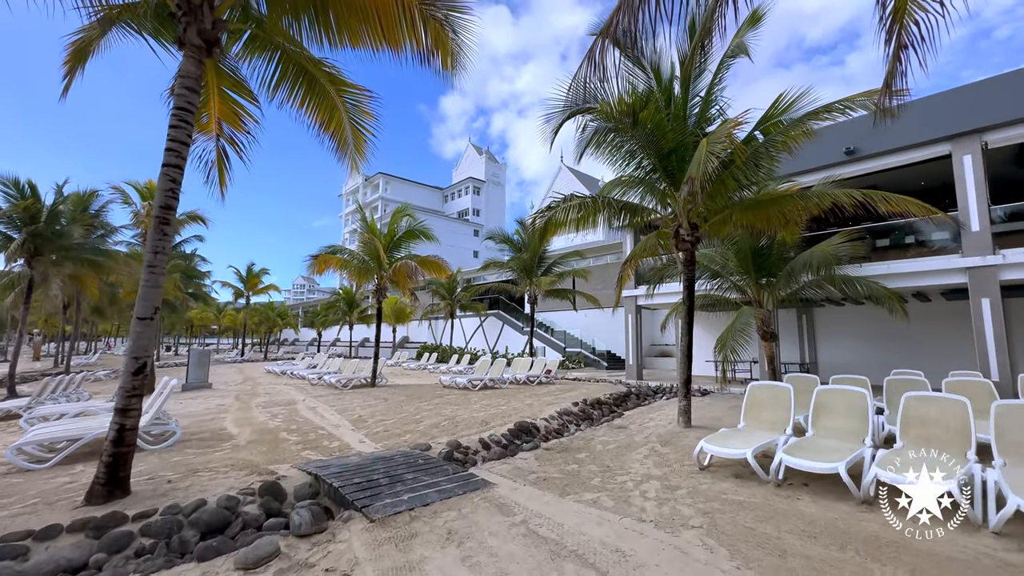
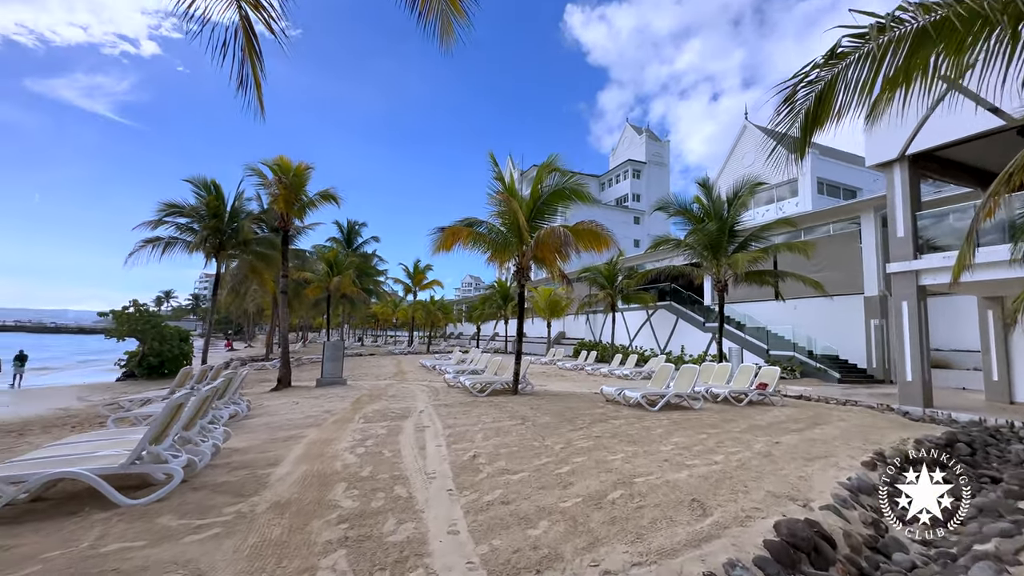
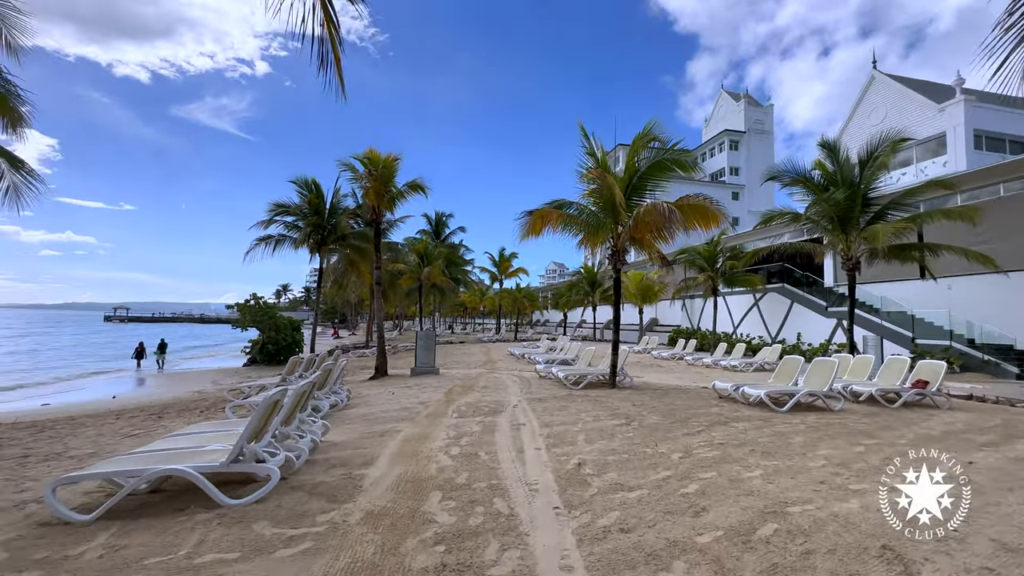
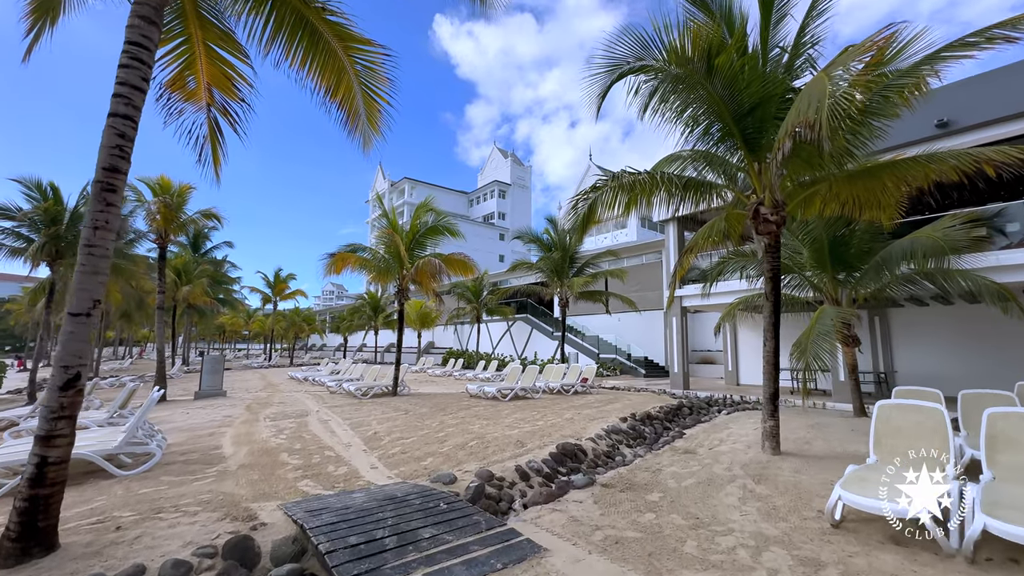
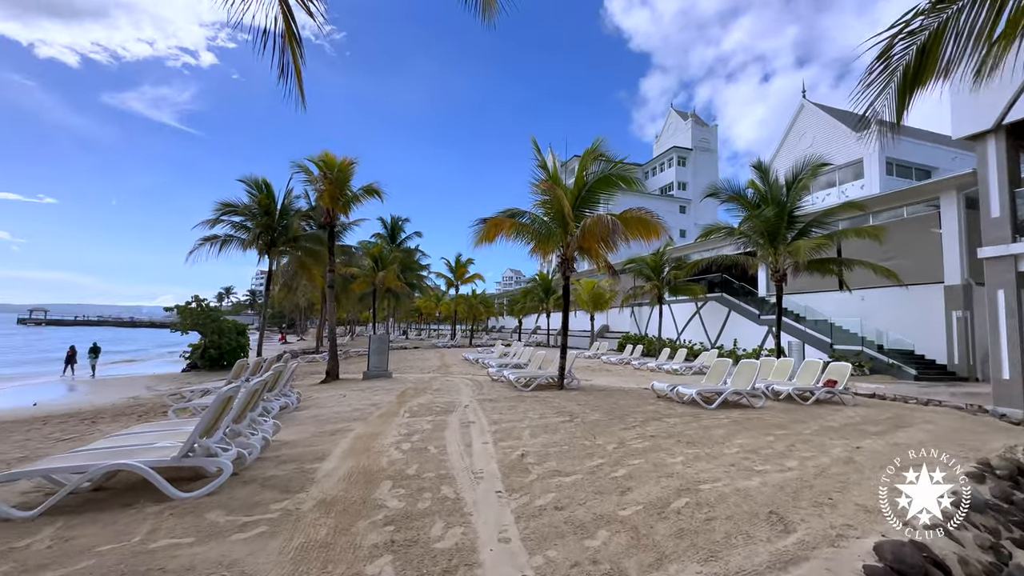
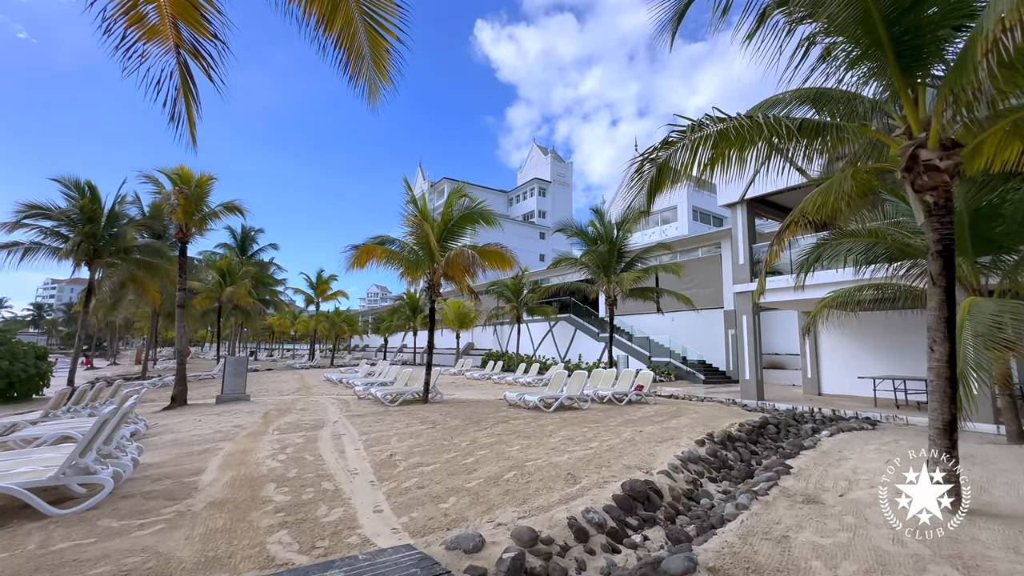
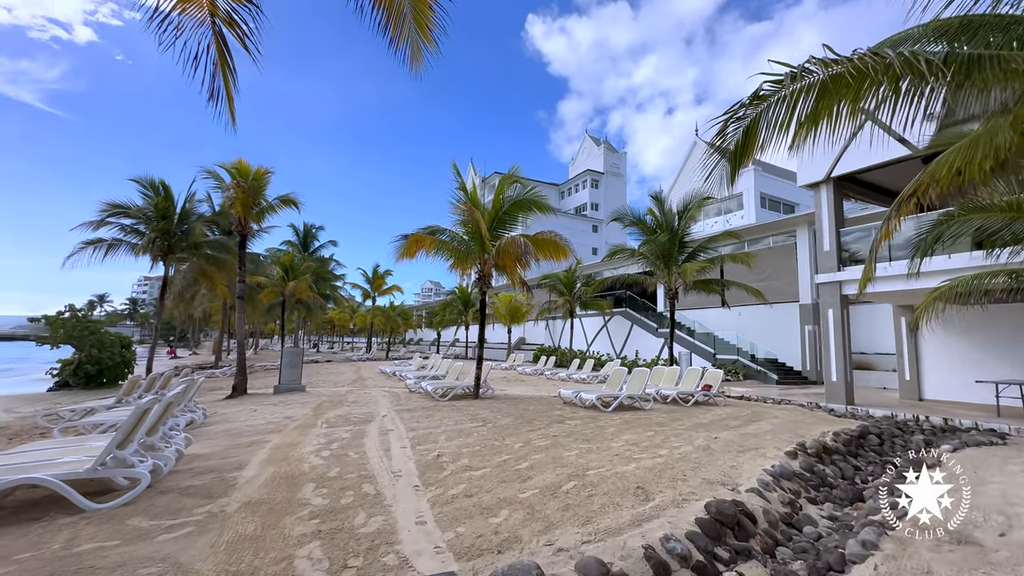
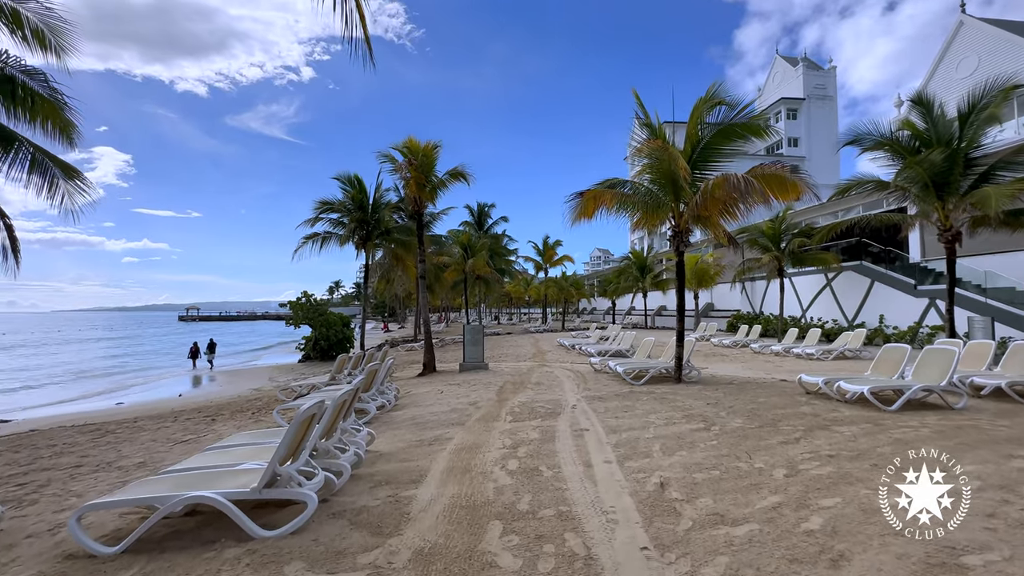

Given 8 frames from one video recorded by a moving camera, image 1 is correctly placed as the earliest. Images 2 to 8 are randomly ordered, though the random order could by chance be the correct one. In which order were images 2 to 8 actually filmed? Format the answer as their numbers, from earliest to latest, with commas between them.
4, 6, 7, 2, 5, 3, 8
